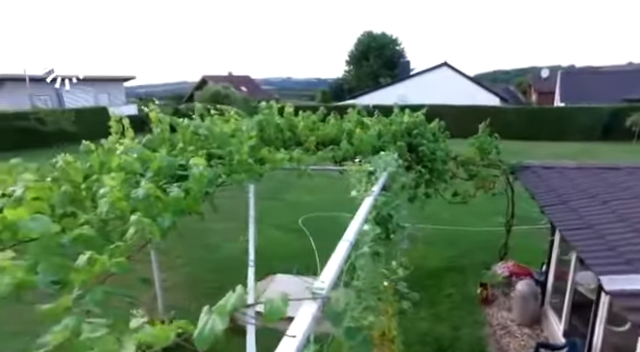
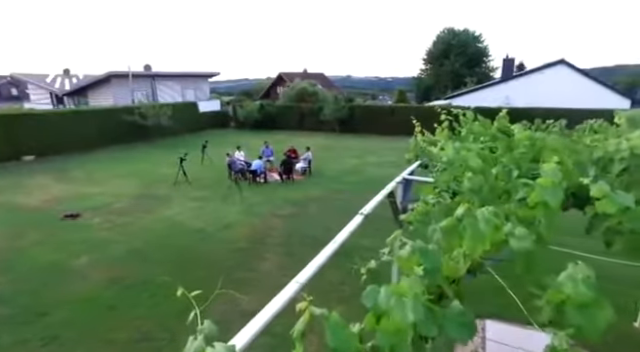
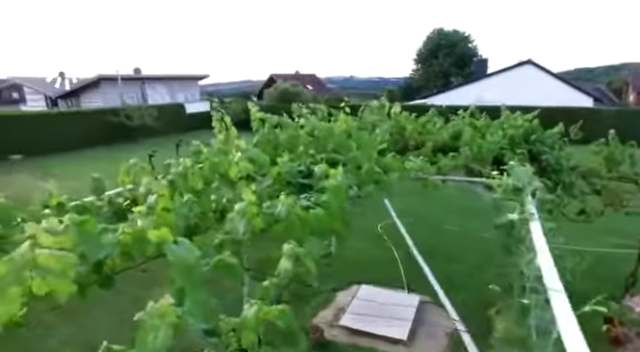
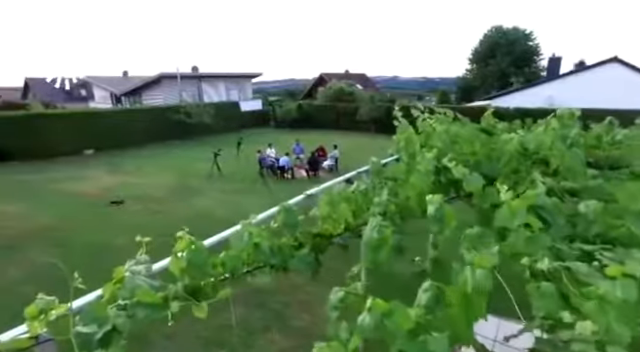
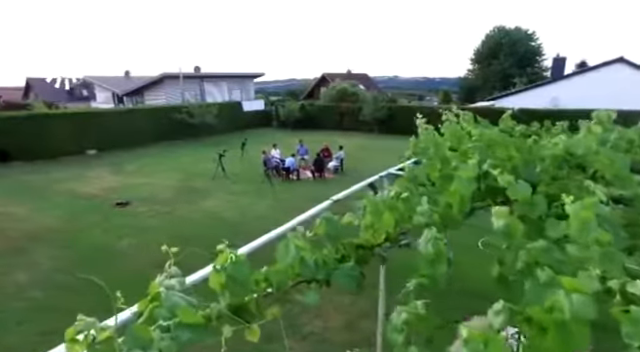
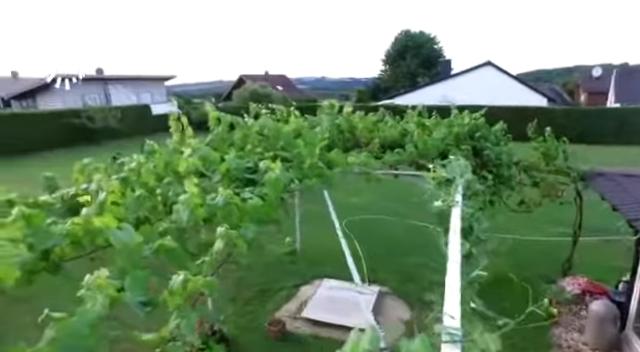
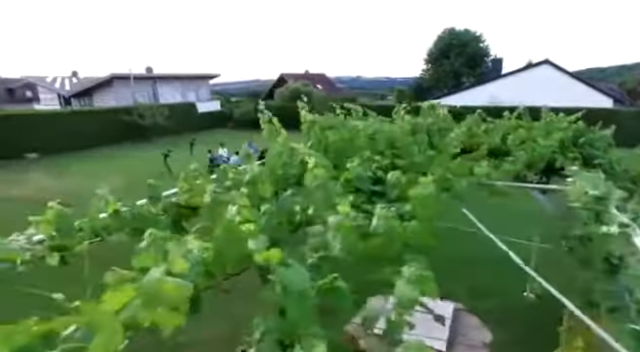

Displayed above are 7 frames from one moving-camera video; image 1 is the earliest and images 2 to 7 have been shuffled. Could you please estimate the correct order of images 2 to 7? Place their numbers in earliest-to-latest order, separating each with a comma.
6, 3, 7, 4, 5, 2
